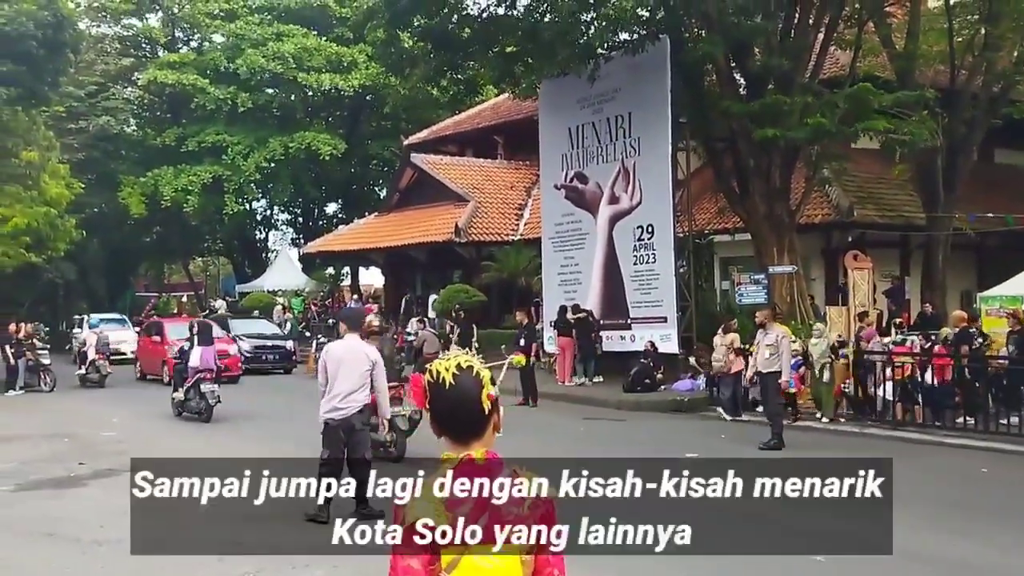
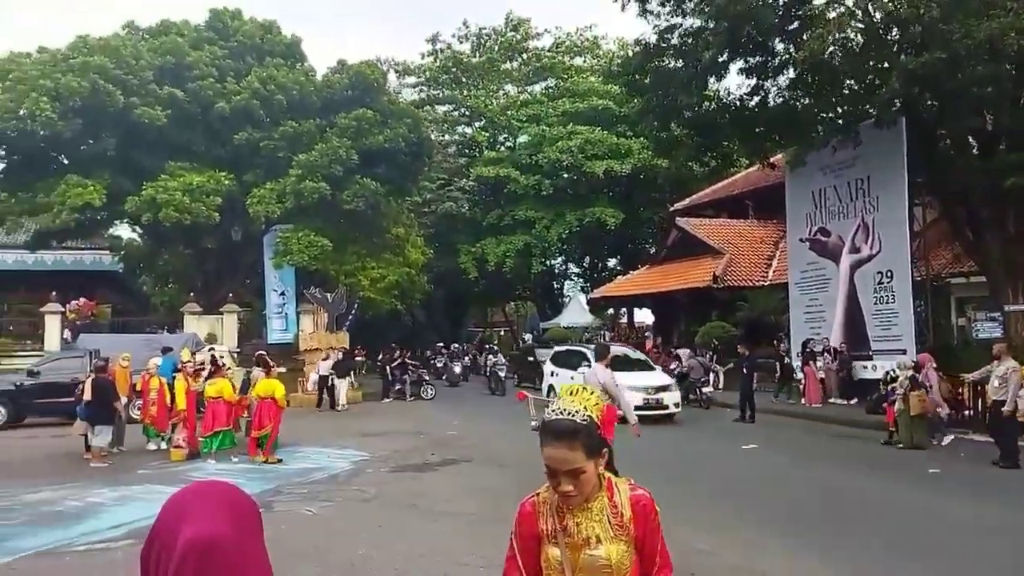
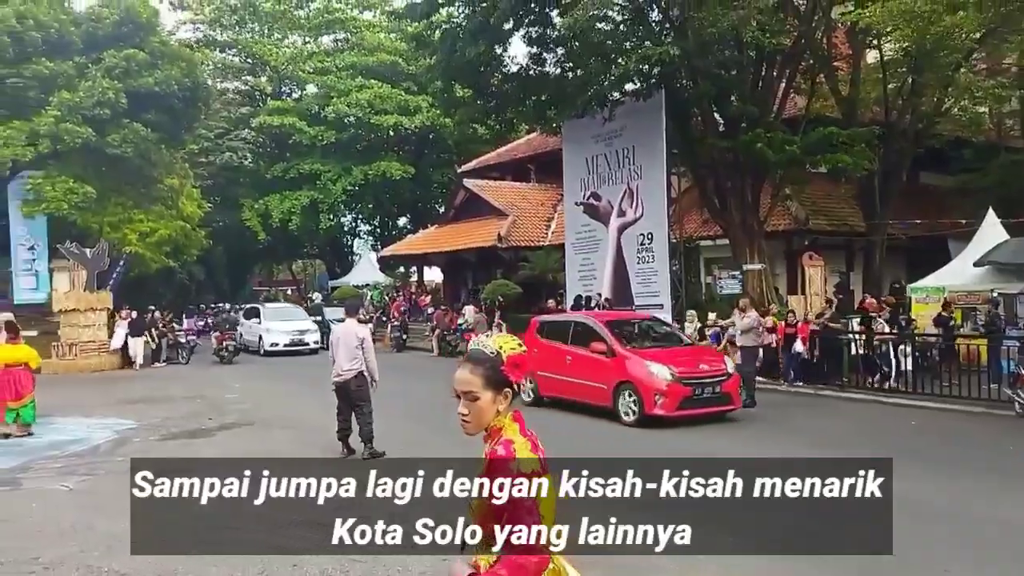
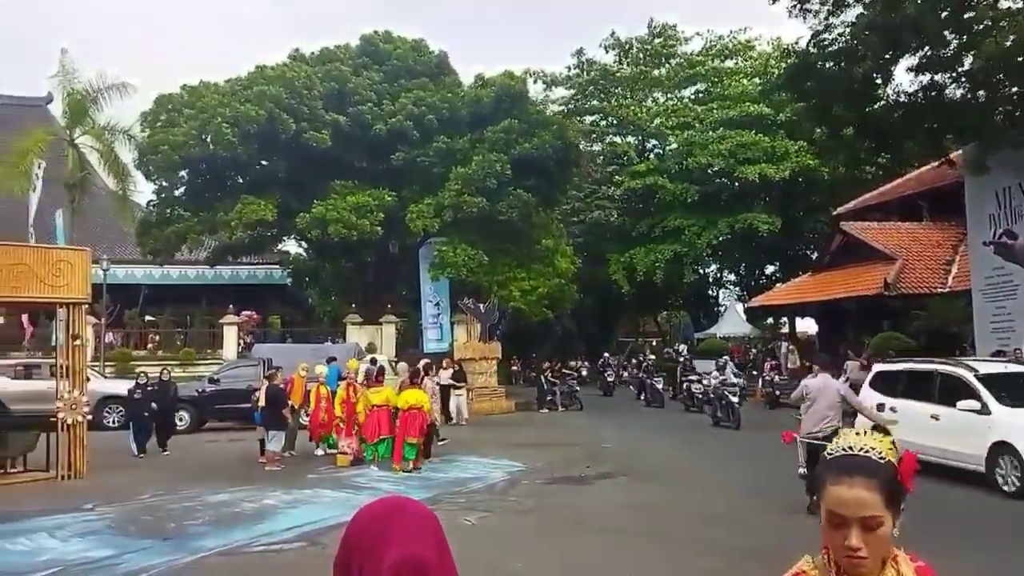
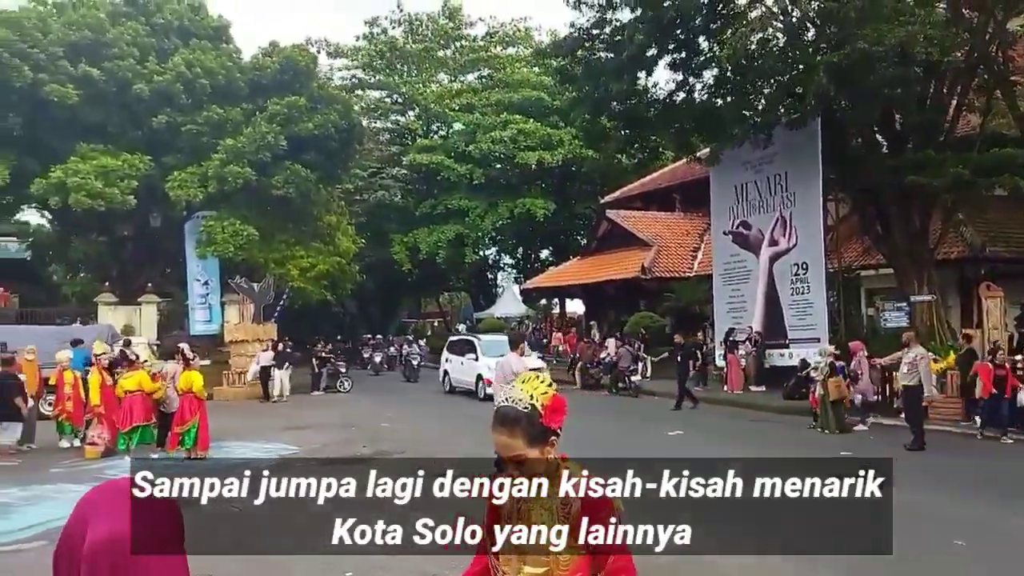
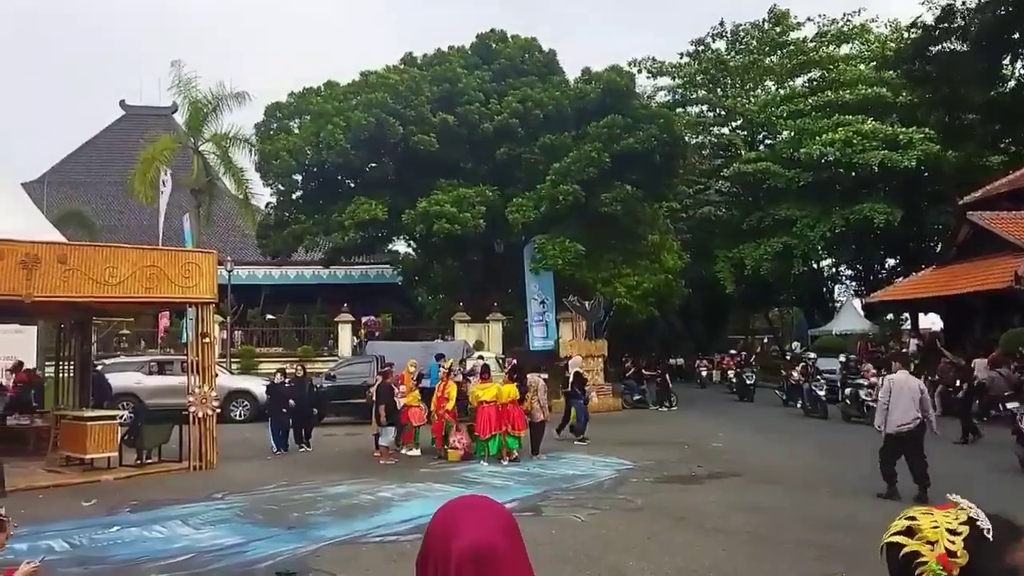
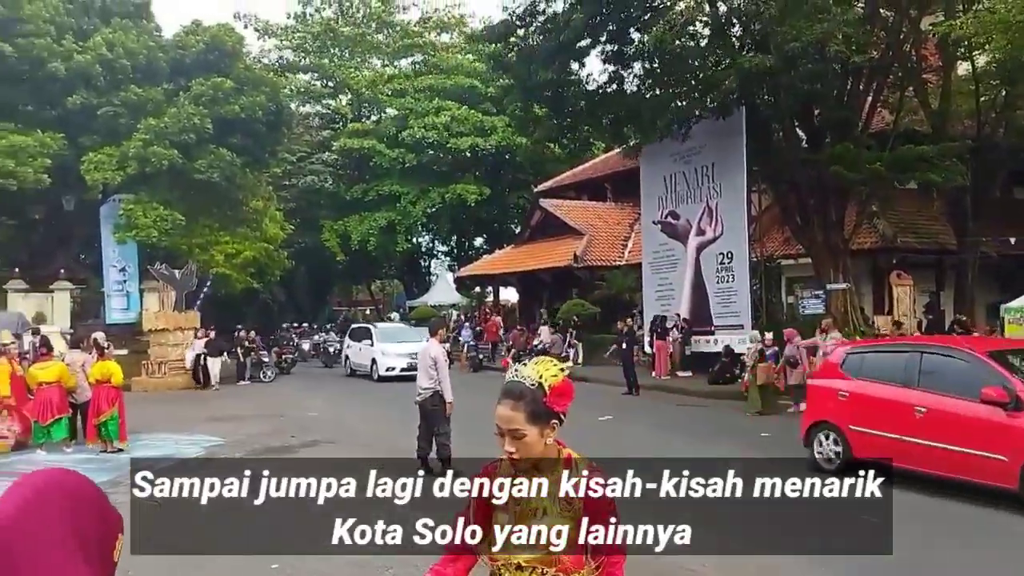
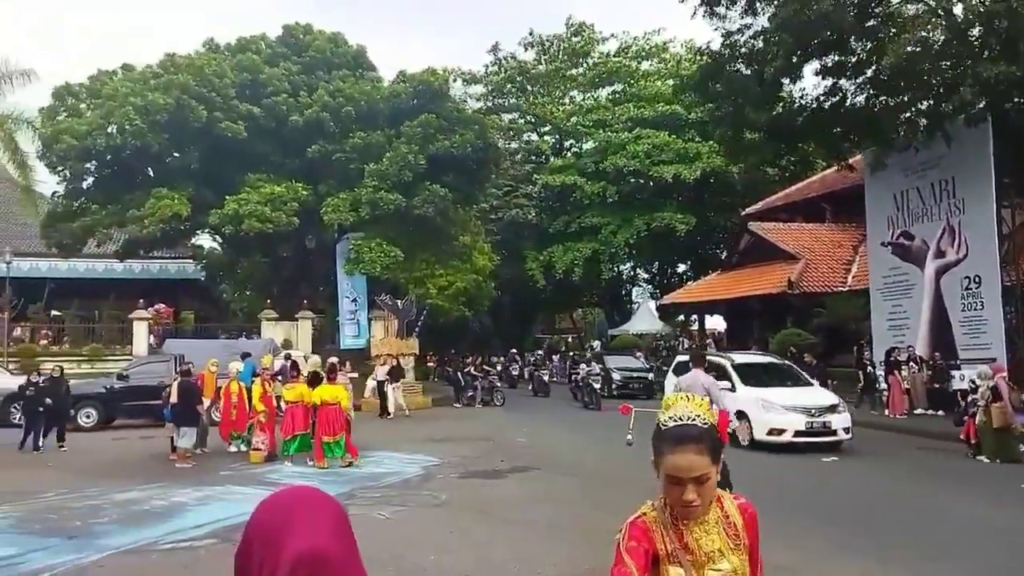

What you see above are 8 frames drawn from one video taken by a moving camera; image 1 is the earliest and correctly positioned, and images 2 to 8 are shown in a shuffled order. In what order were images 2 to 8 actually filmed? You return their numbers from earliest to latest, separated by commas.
3, 7, 5, 2, 8, 4, 6
